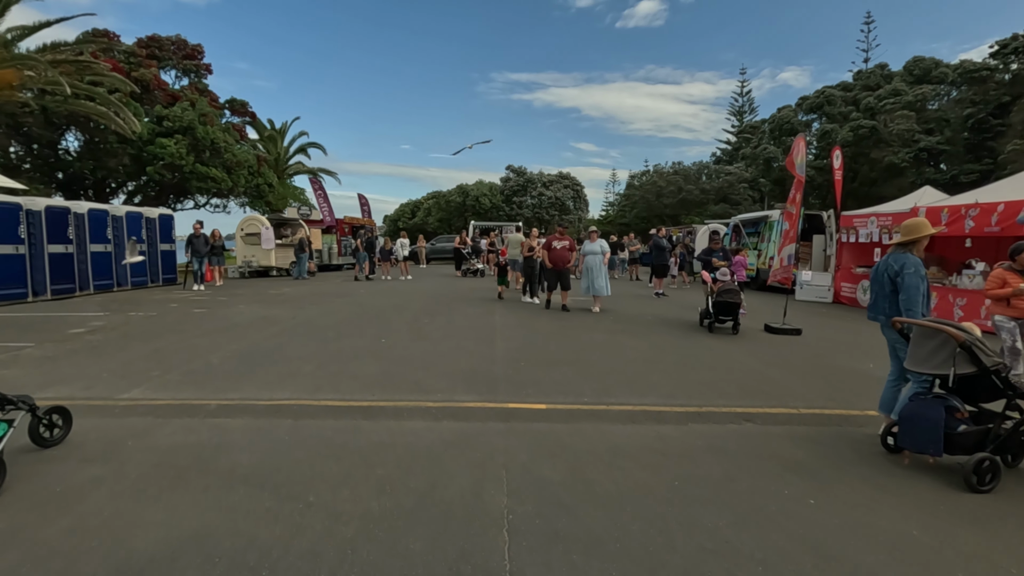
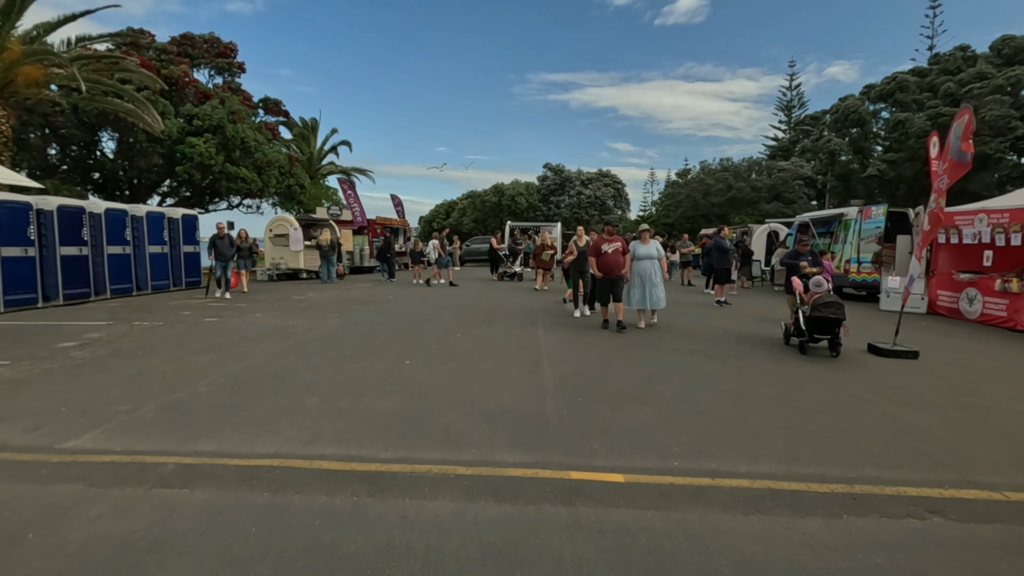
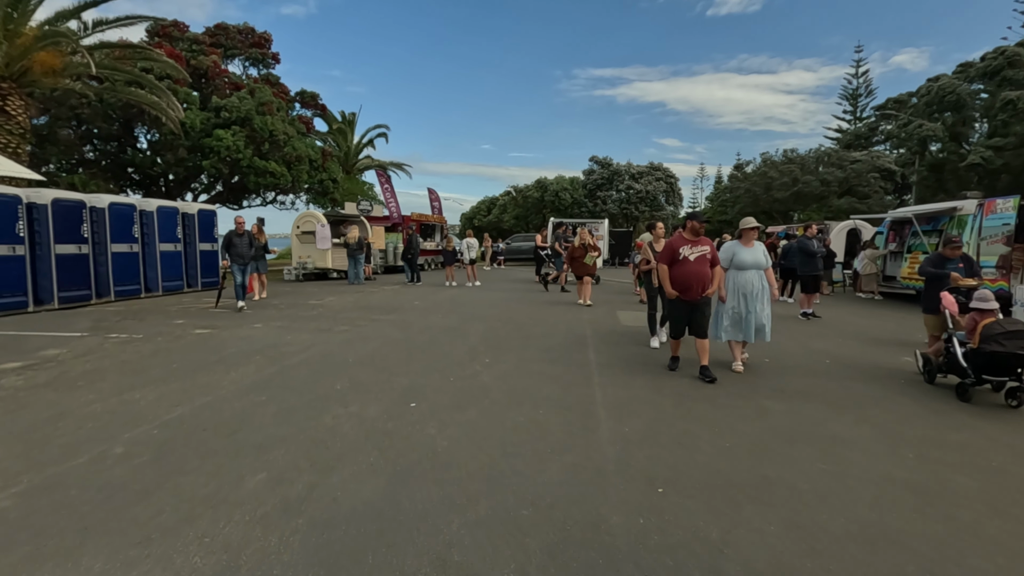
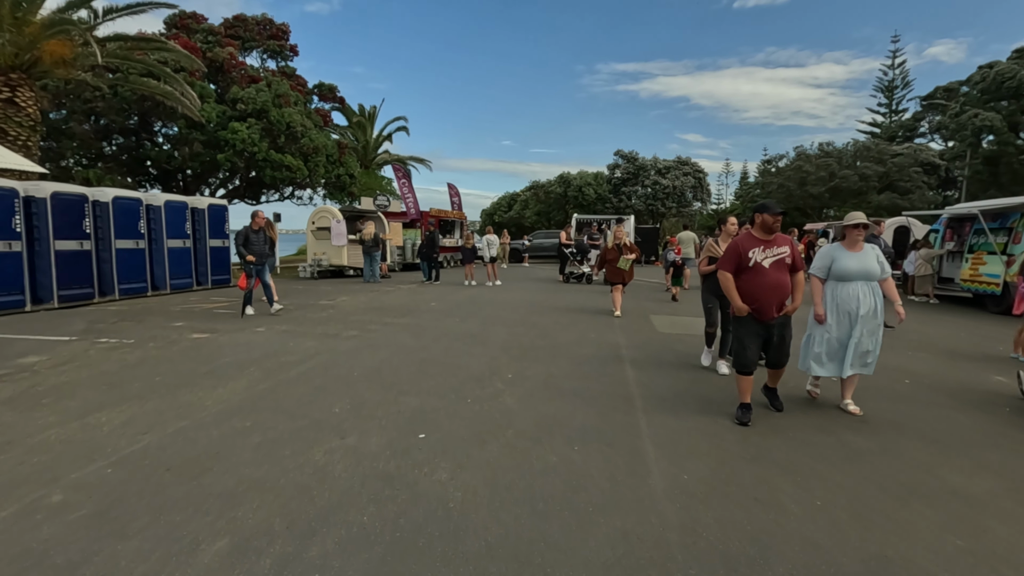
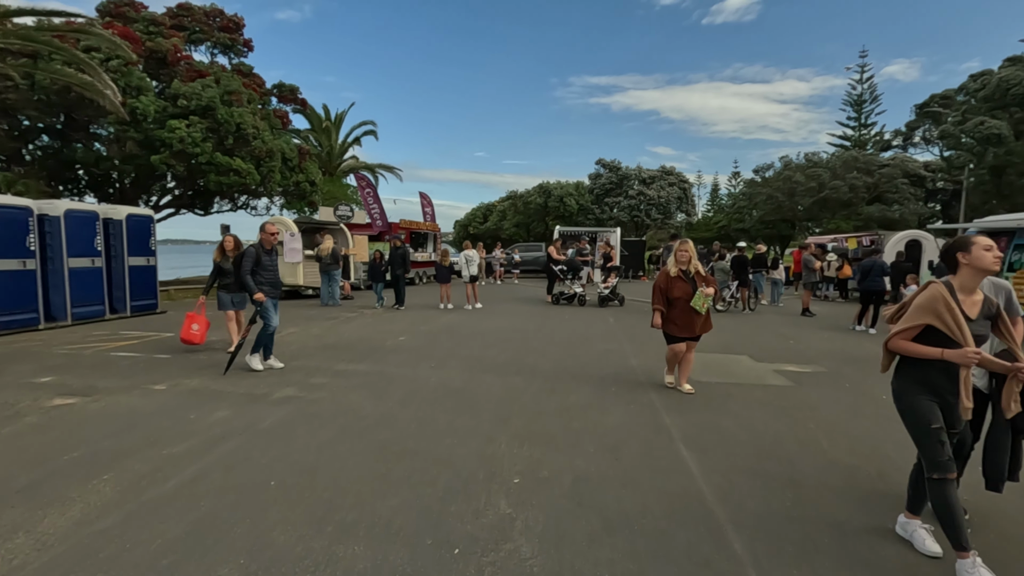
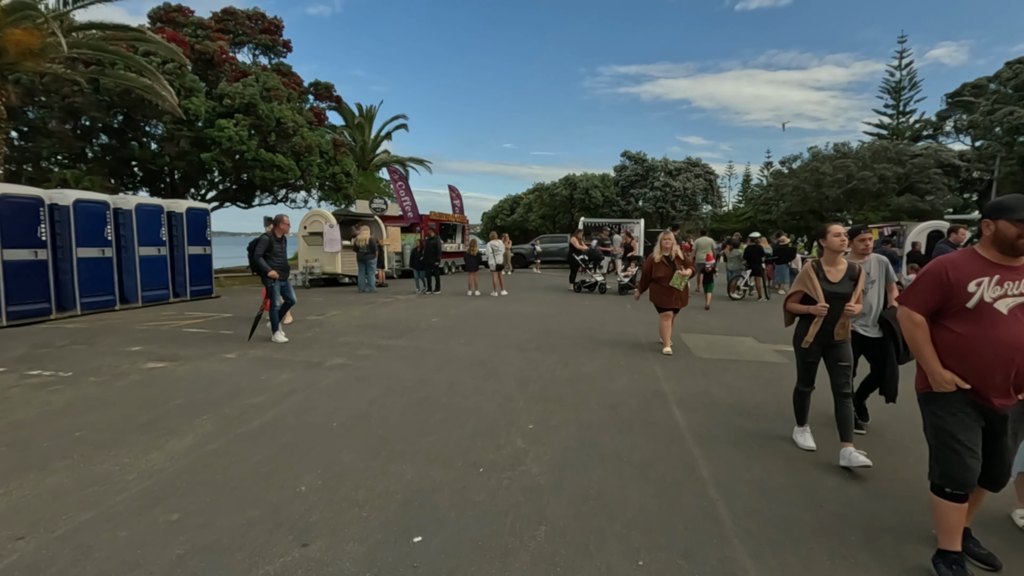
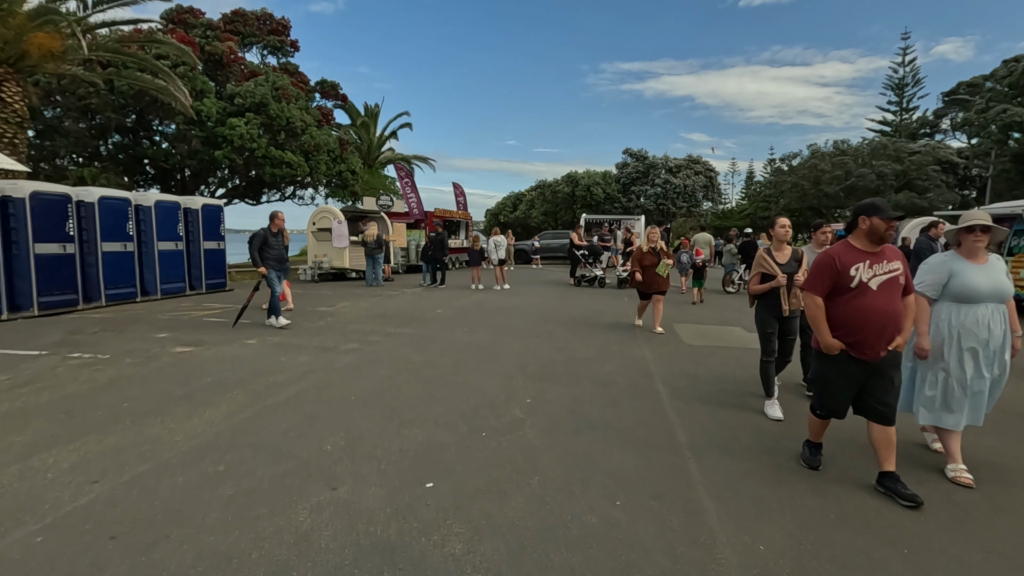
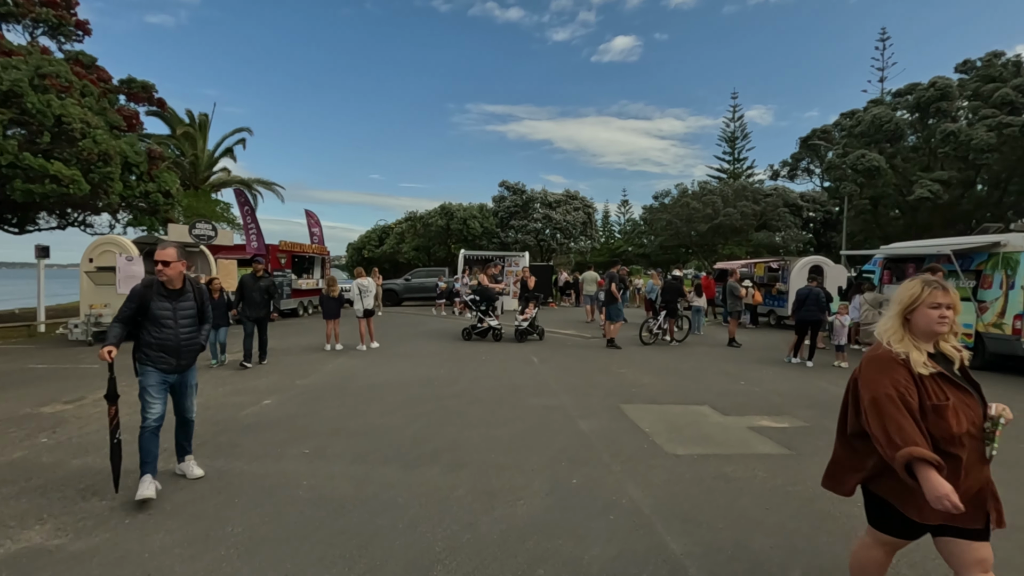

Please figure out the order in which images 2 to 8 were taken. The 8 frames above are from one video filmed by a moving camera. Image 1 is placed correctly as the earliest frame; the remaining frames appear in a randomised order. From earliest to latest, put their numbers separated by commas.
2, 3, 4, 7, 6, 5, 8
